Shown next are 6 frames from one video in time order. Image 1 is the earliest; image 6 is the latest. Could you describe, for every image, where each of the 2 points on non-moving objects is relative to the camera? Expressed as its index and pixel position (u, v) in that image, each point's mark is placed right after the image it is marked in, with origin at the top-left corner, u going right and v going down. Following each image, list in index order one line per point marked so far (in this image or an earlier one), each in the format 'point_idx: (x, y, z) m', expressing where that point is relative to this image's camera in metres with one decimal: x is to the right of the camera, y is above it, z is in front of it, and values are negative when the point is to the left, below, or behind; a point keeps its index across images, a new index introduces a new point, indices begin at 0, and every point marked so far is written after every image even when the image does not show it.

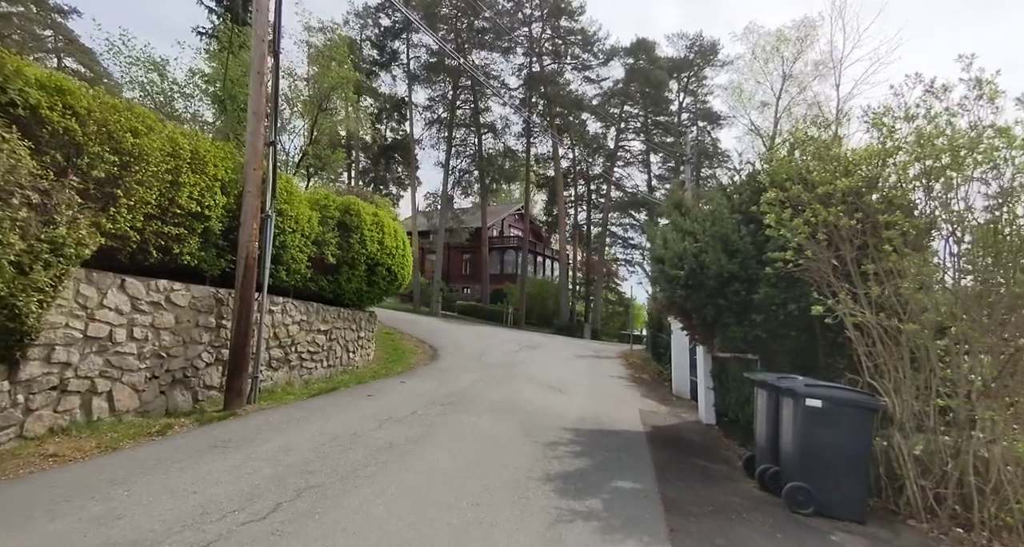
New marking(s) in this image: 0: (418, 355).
0: (-2.8, -2.5, +15.0) m
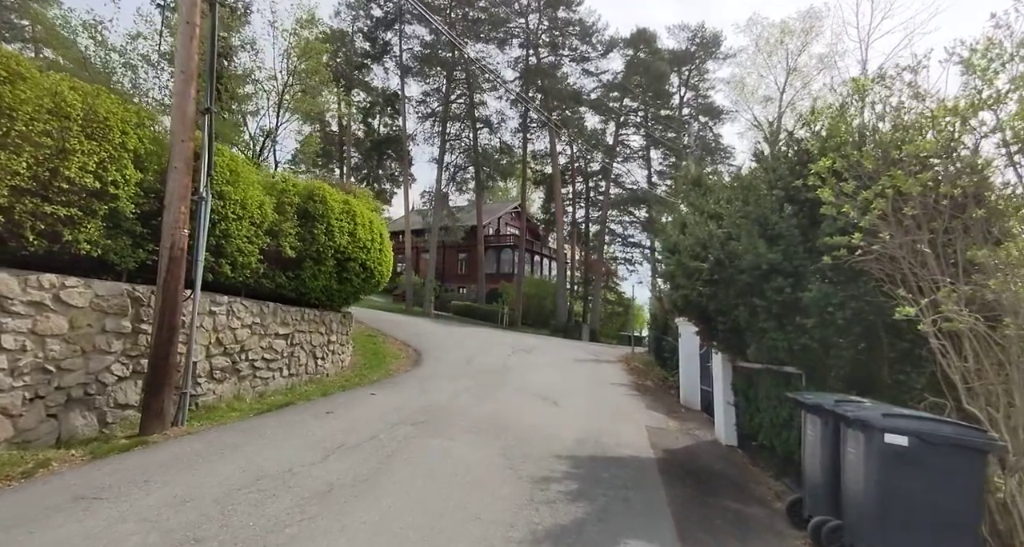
0: (-3.1, -2.4, +13.7) m
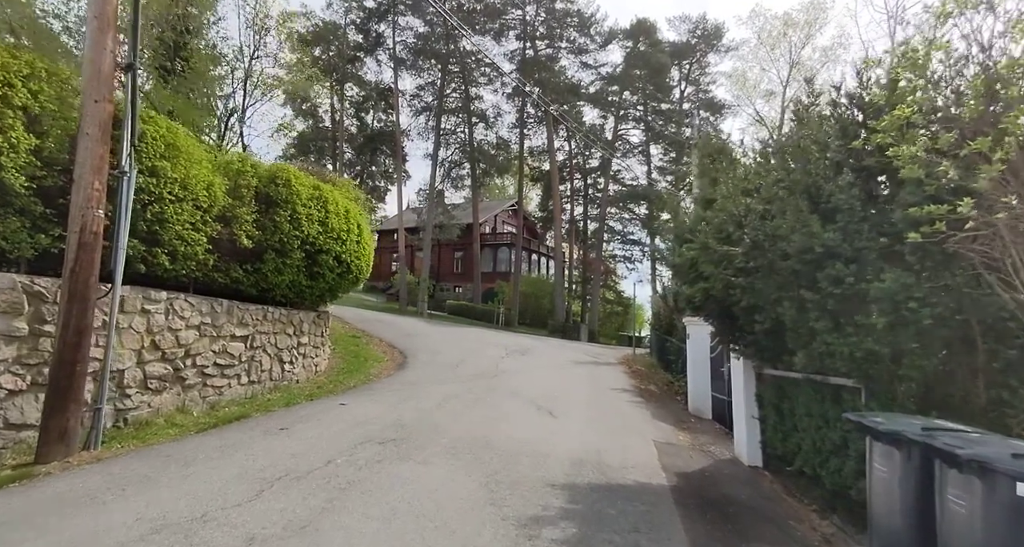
0: (-3.2, -2.3, +12.6) m
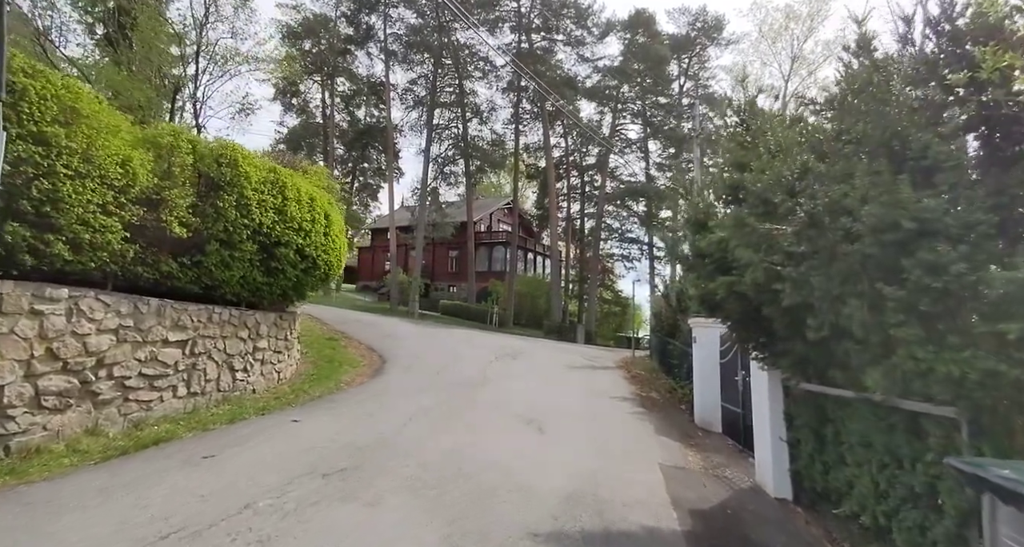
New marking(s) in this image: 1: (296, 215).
0: (-3.5, -2.2, +11.5) m
1: (-3.5, +1.0, +8.2) m
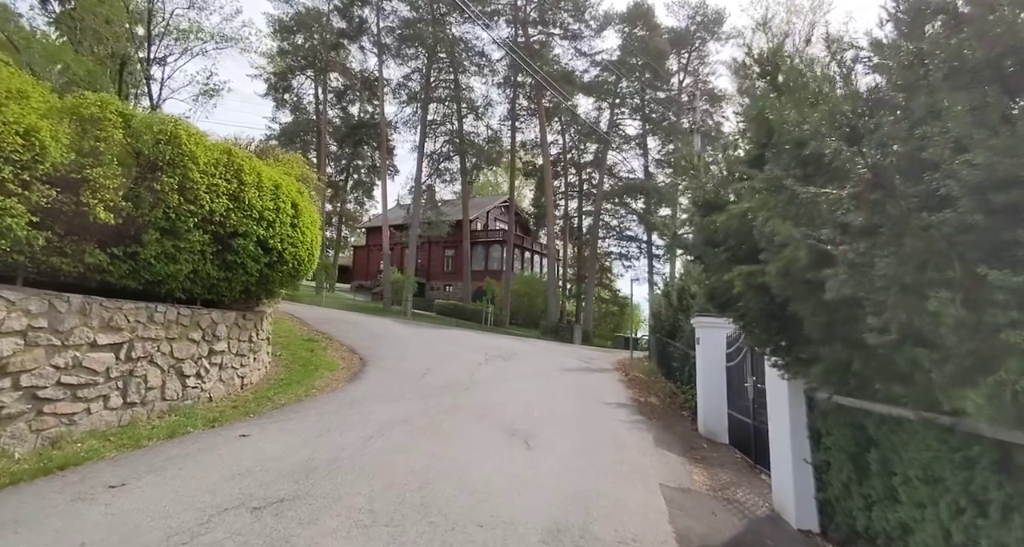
0: (-3.7, -2.1, +10.6) m
1: (-3.8, +1.0, +7.4) m
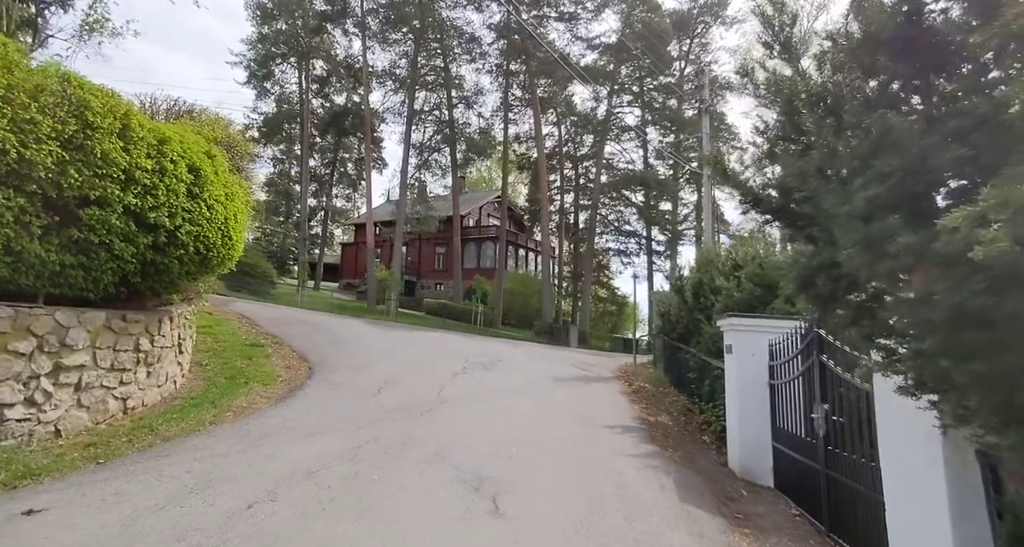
0: (-4.1, -2.0, +8.5) m
1: (-4.1, +1.2, +5.2) m
